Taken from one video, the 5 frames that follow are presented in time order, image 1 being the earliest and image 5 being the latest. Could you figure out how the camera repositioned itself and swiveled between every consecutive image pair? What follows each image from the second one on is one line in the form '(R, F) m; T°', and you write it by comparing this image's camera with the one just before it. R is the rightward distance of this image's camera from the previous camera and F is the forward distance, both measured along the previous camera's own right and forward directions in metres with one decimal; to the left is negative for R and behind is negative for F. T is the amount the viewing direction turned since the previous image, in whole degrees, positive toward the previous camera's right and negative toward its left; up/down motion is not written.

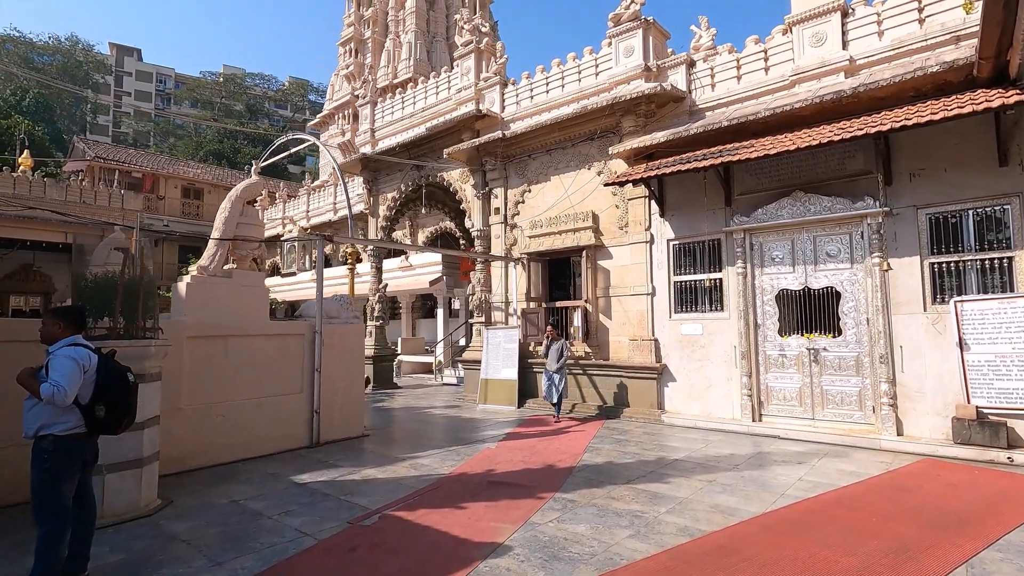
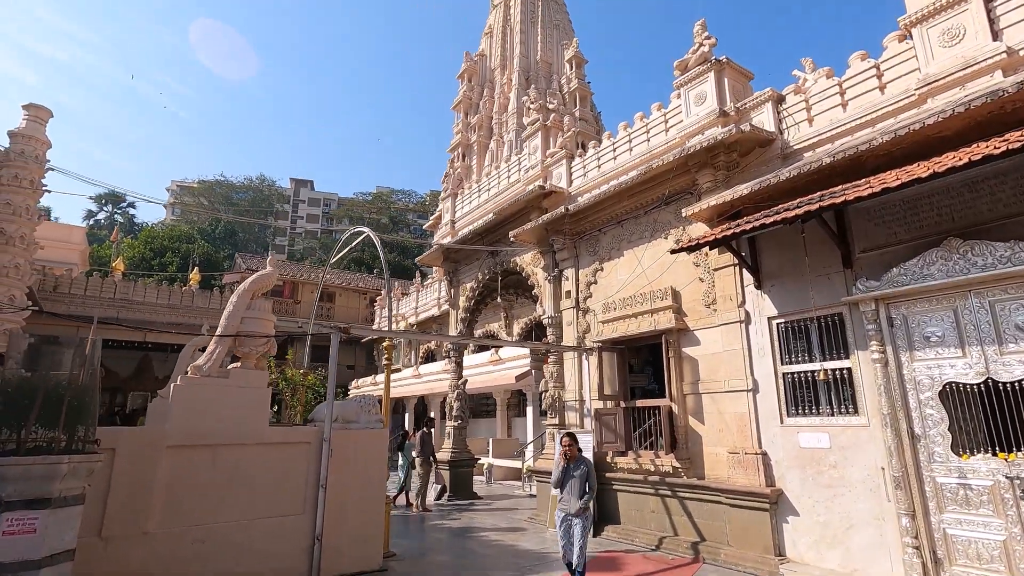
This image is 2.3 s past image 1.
(+1.2, +1.5) m; -15°
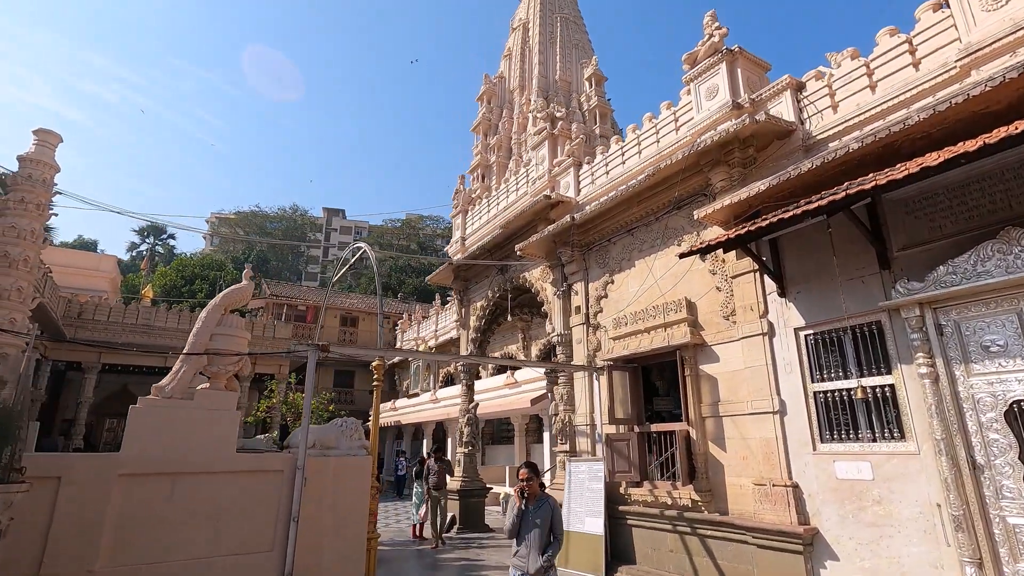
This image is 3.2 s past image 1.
(+0.5, +0.6) m; -3°
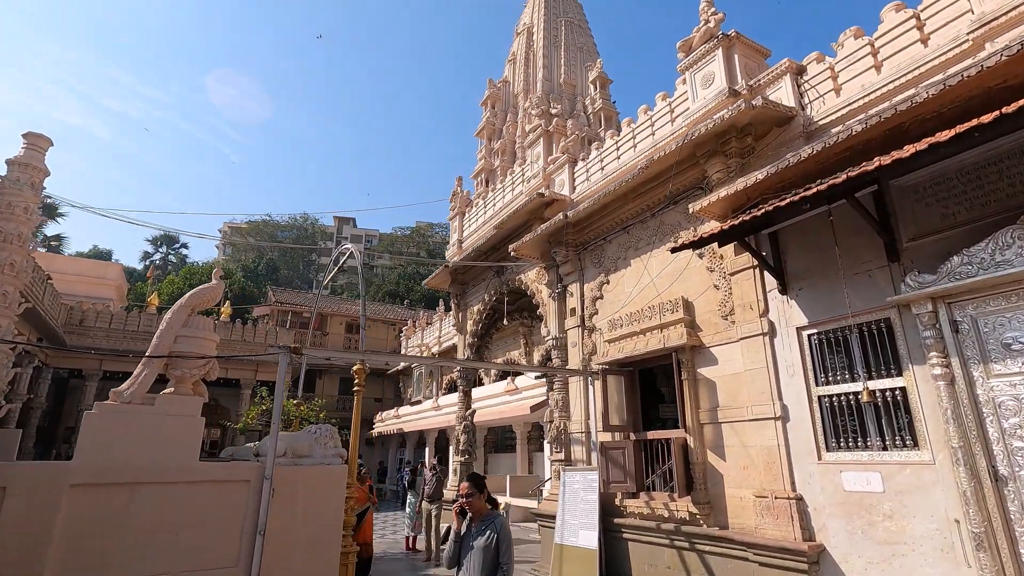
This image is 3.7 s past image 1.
(+0.3, +0.4) m; -1°
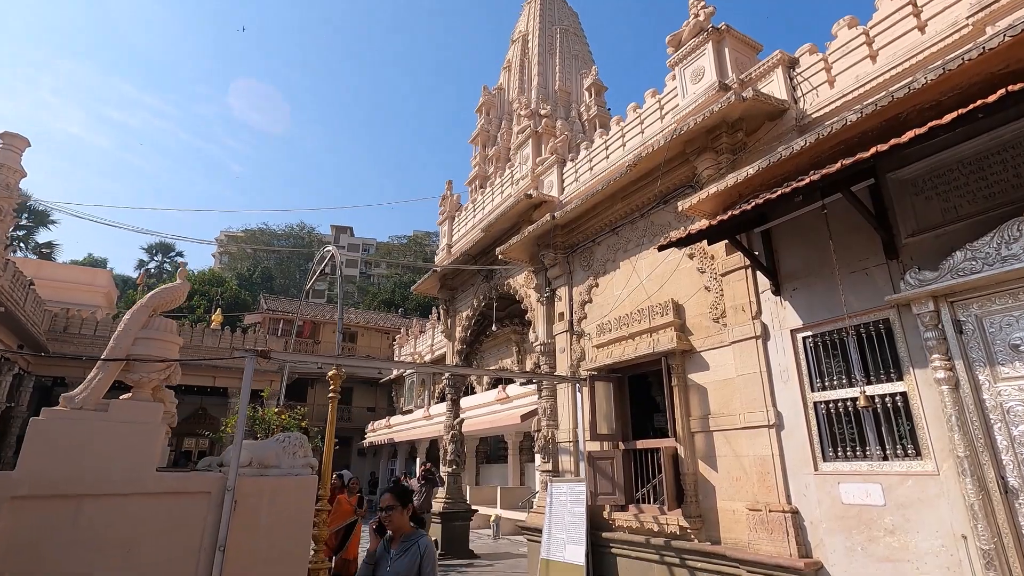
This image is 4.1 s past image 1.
(+0.2, +0.3) m; 0°
